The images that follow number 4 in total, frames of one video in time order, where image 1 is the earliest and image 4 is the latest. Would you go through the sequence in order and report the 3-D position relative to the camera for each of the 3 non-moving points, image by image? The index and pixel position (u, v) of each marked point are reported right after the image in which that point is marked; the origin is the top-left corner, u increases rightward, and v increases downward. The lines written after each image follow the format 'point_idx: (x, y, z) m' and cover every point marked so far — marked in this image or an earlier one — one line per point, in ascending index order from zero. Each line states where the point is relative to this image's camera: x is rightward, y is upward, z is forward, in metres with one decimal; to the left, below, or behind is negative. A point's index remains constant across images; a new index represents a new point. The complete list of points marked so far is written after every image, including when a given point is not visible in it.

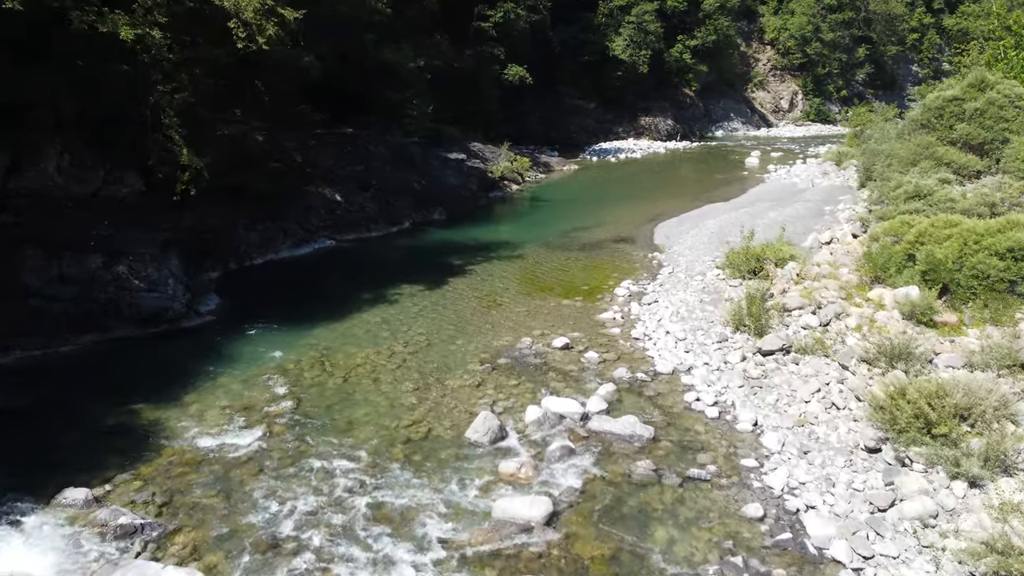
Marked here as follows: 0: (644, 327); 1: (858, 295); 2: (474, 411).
0: (+2.1, -0.6, +13.7) m
1: (+5.0, -0.1, +12.8) m
2: (-0.5, -1.5, +10.6) m
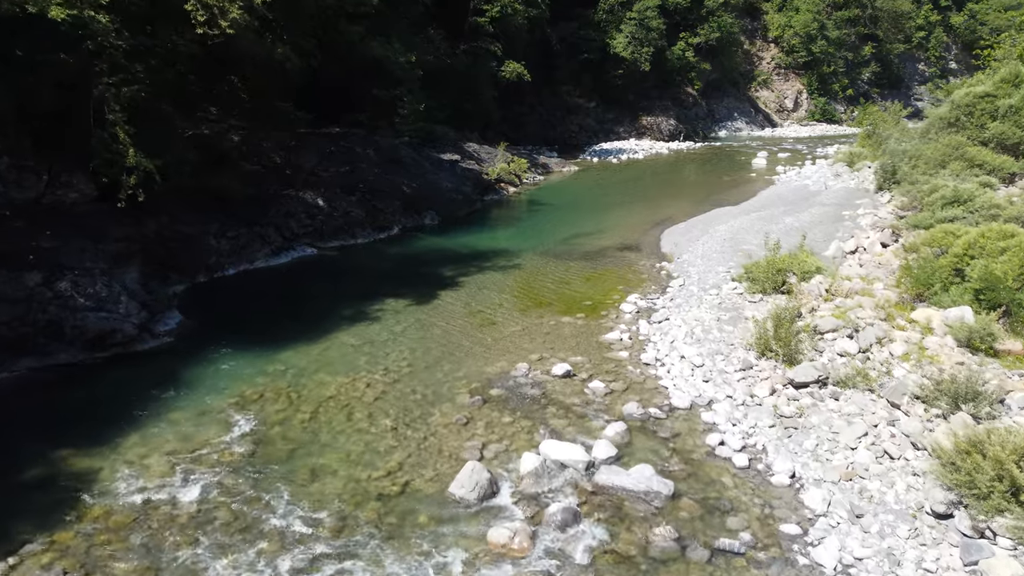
0: (+2.0, -0.9, +12.1) m
1: (+5.0, -0.4, +11.3) m
2: (-0.5, -1.7, +9.1) m
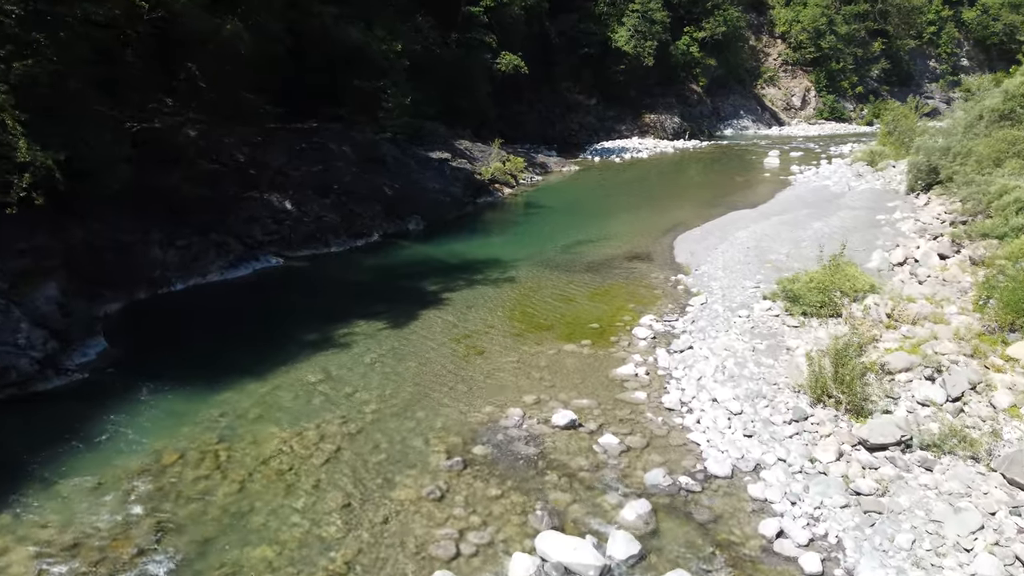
0: (+1.9, -1.2, +9.8) m
1: (+4.9, -0.6, +8.9) m
2: (-0.6, -2.0, +6.7) m
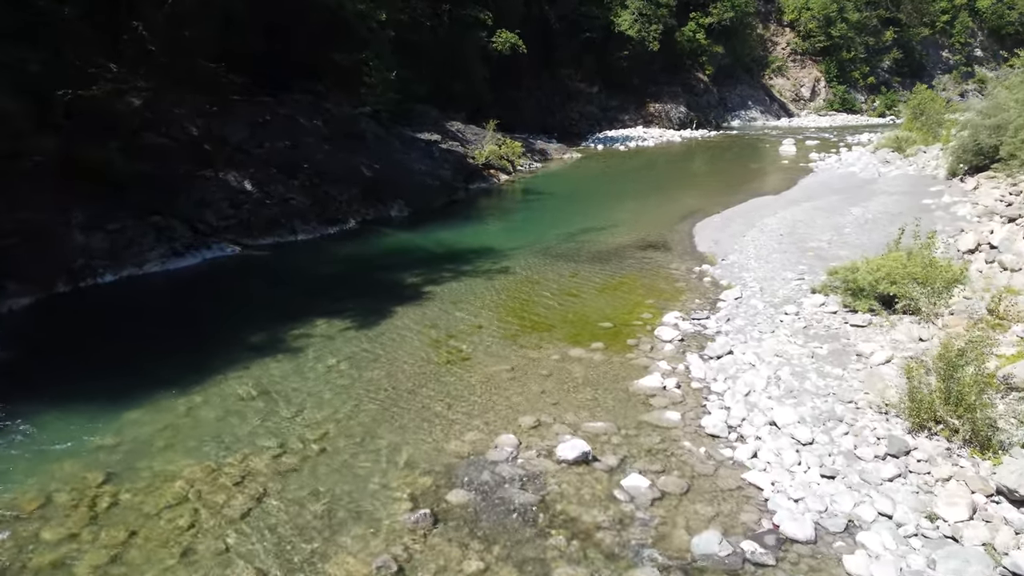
0: (+1.8, -1.1, +7.4) m
1: (+4.8, -0.5, +6.6) m
2: (-0.7, -1.9, +4.4) m
